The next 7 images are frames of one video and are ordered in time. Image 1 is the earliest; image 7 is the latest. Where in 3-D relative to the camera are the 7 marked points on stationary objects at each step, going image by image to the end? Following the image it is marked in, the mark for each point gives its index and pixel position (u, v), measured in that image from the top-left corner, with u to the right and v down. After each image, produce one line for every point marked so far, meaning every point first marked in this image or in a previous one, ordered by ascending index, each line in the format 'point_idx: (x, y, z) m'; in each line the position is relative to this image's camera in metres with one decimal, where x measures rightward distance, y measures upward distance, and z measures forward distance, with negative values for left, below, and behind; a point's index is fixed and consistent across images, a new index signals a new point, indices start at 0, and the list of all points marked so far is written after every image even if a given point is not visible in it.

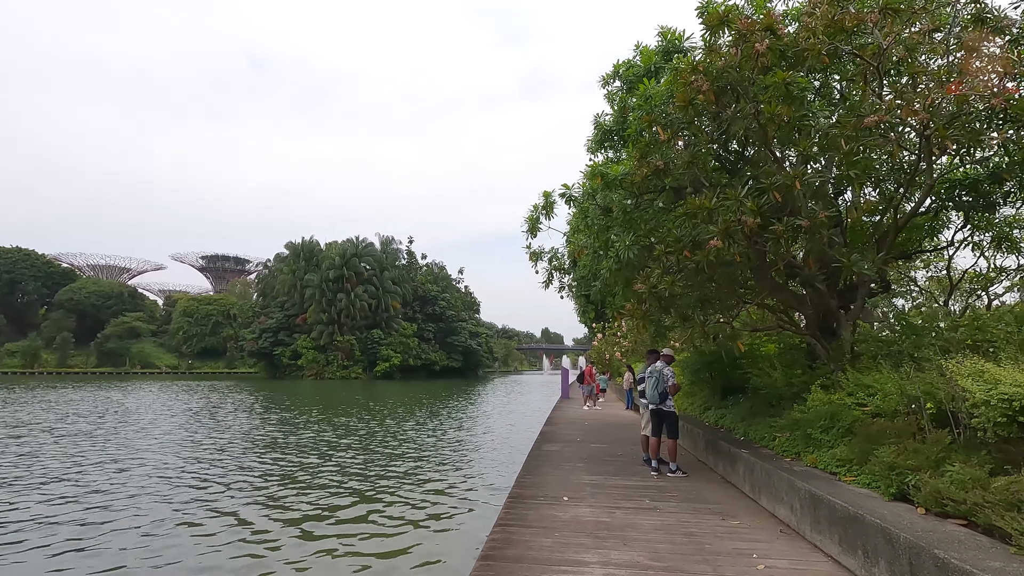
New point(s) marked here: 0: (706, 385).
0: (+3.4, -1.7, +9.2) m
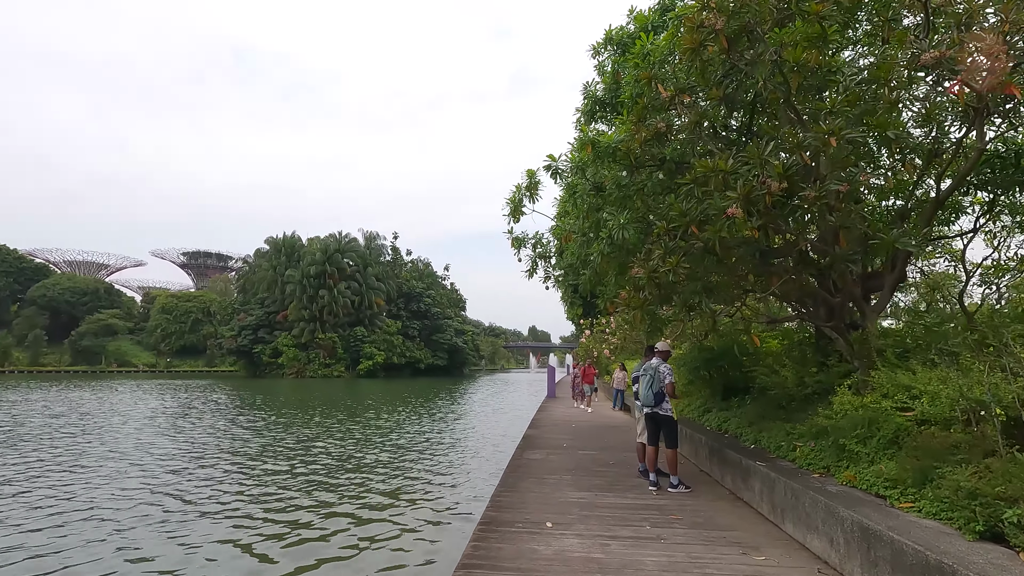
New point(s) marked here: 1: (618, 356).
0: (+3.0, -1.5, +8.4) m
1: (+3.9, -2.5, +19.0) m
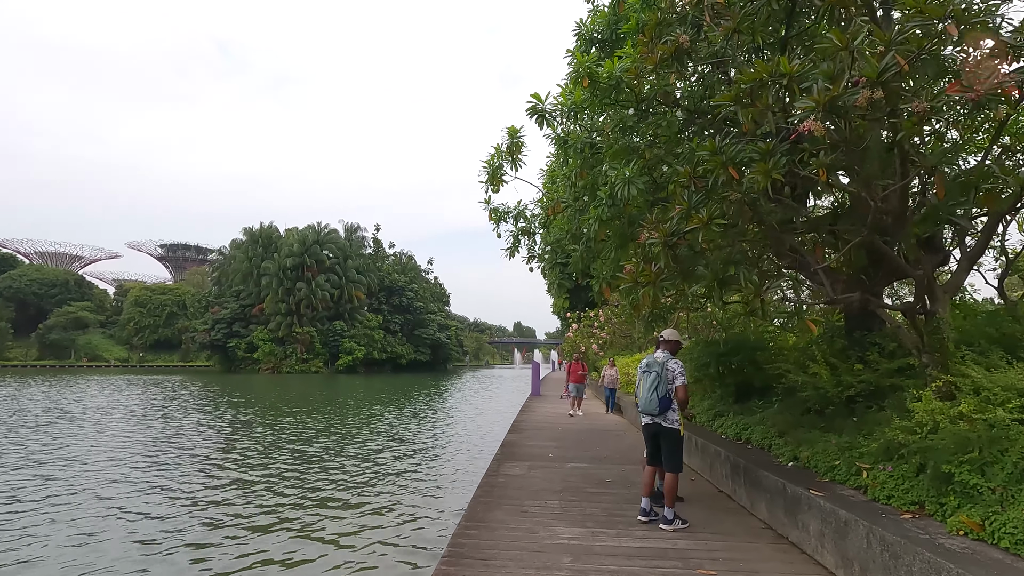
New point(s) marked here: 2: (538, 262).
0: (+2.7, -1.3, +7.1) m
1: (+3.3, -2.1, +17.8) m
2: (+0.4, +0.4, +7.6) m
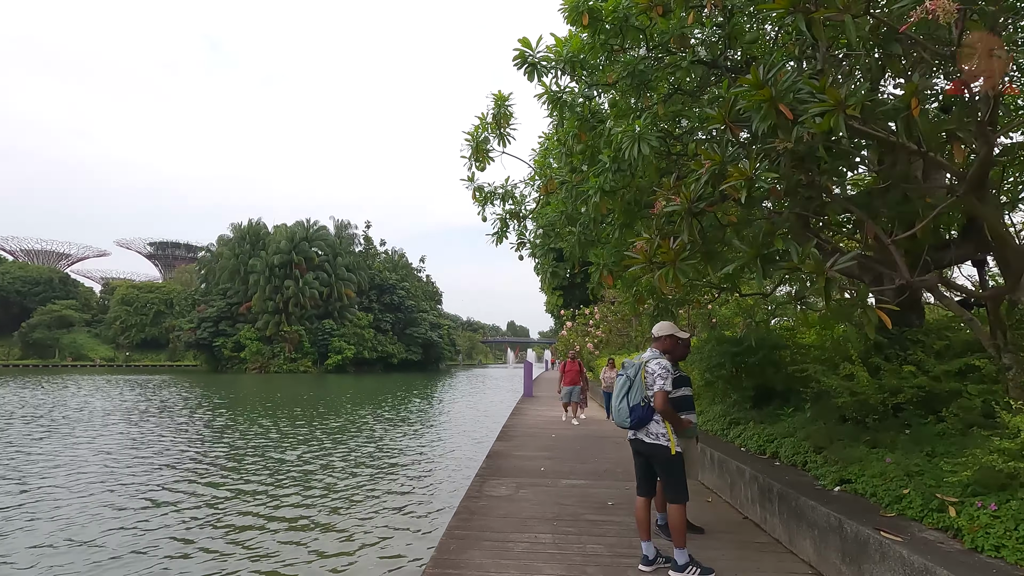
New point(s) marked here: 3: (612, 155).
0: (+2.6, -1.2, +6.3) m
1: (+3.0, -2.0, +17.0) m
2: (+0.2, +0.5, +6.7) m
3: (+0.7, +1.0, +3.9) m
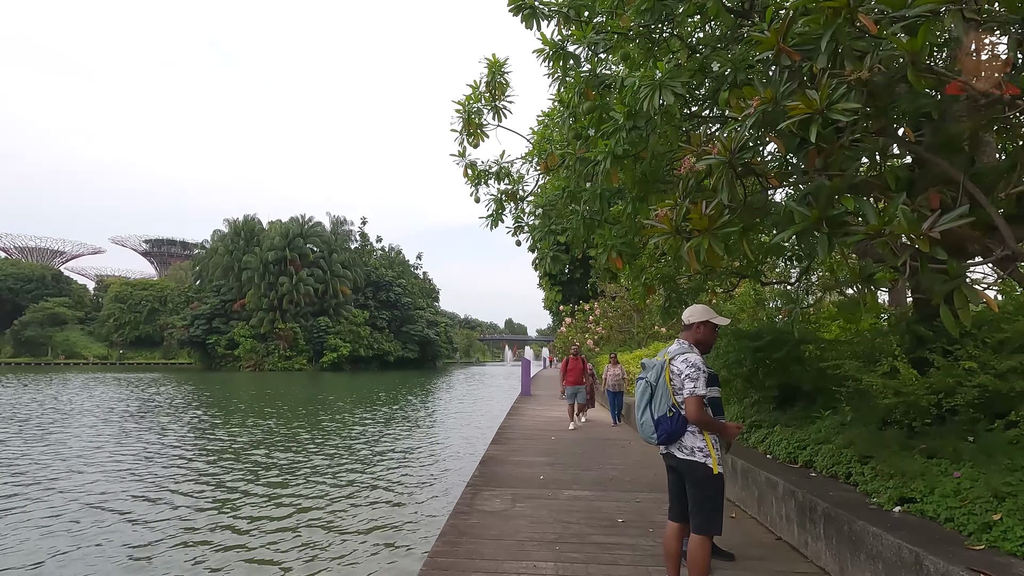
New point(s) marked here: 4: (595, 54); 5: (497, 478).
0: (+2.5, -1.1, +5.7) m
1: (+2.9, -1.8, +16.4) m
2: (+0.2, +0.6, +6.1) m
3: (+0.7, +1.1, +3.3) m
4: (+0.6, +1.6, +3.6) m
5: (-0.2, -1.9, +5.3) m
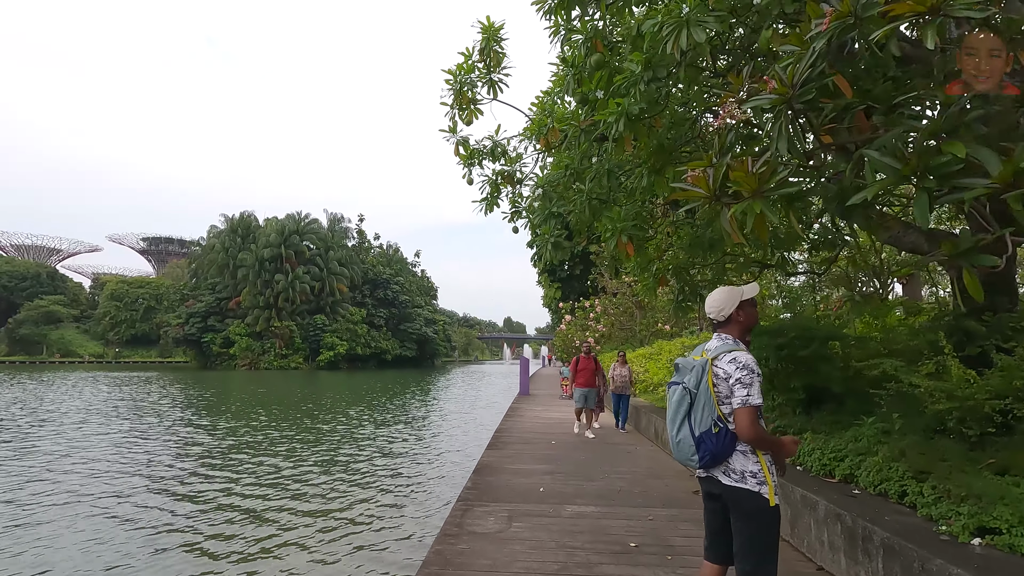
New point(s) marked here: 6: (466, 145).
0: (+2.5, -1.0, +5.1) m
1: (+2.8, -1.7, +15.8) m
2: (+0.1, +0.7, +5.5) m
3: (+0.7, +1.2, +2.7) m
4: (+0.6, +1.7, +3.1) m
5: (-0.2, -1.8, +4.8) m
6: (-0.5, +1.5, +5.5) m
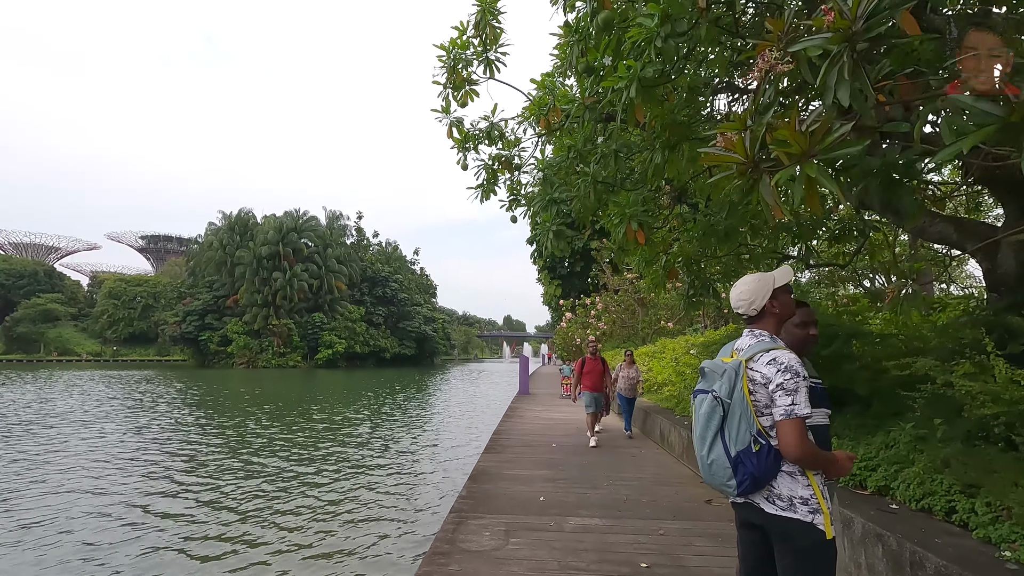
0: (+2.5, -0.9, +4.8) m
1: (+2.8, -1.6, +15.5) m
2: (+0.1, +0.8, +5.2) m
3: (+0.7, +1.2, +2.4) m
4: (+0.5, +1.8, +2.7) m
5: (-0.2, -1.8, +4.4) m
6: (-0.5, +1.5, +5.1) m
